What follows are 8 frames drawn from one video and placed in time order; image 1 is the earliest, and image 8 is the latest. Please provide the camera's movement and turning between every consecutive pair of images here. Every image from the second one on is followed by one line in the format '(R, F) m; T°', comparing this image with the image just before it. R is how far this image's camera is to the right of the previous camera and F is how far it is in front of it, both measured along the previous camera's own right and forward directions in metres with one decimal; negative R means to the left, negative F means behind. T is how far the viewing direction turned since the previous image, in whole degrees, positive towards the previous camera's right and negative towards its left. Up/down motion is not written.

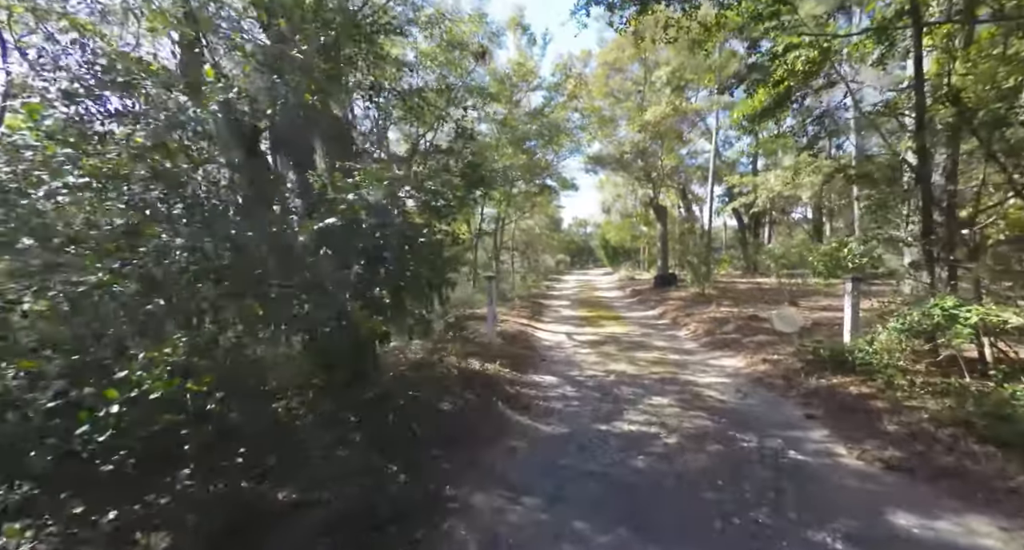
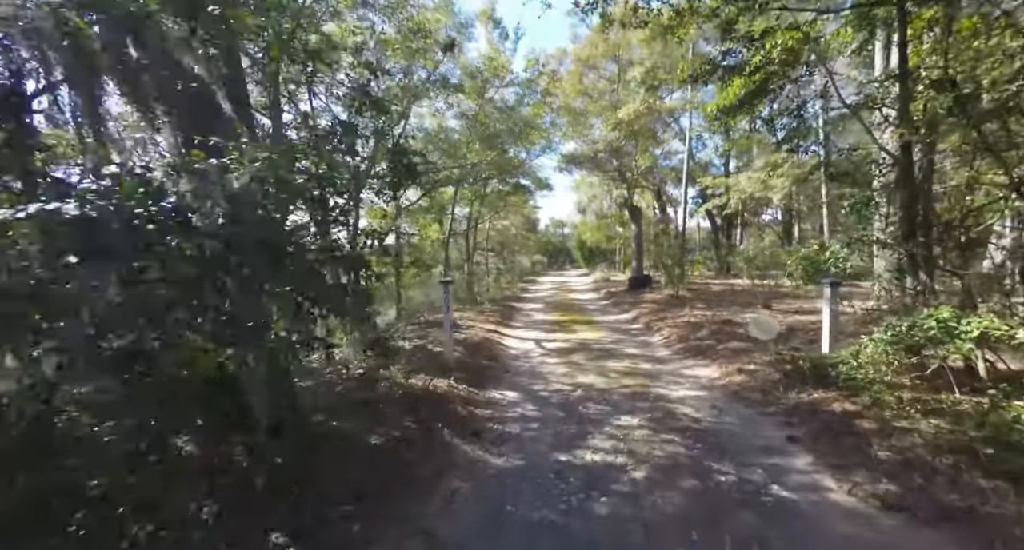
(+0.3, +0.5) m; +3°
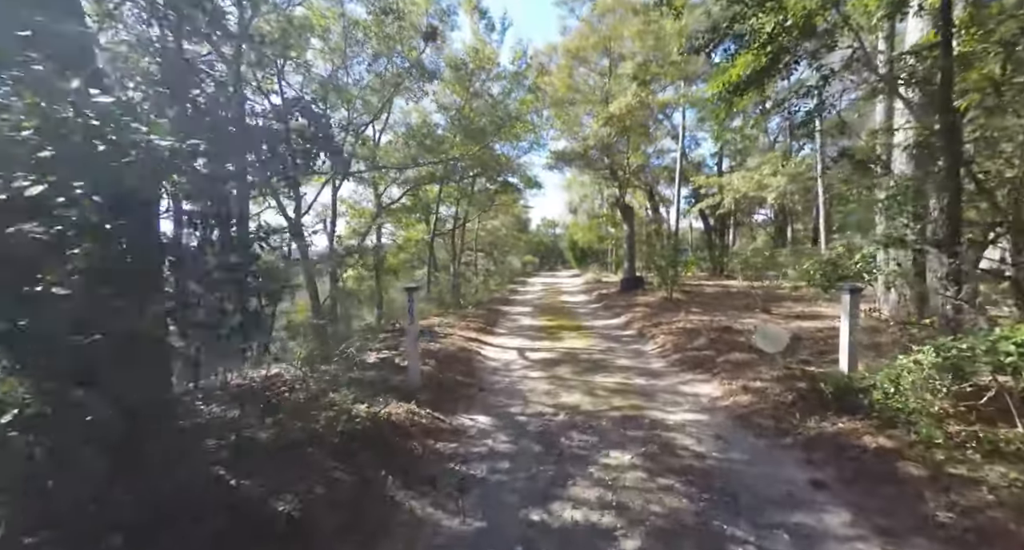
(+0.2, +0.8) m; +1°
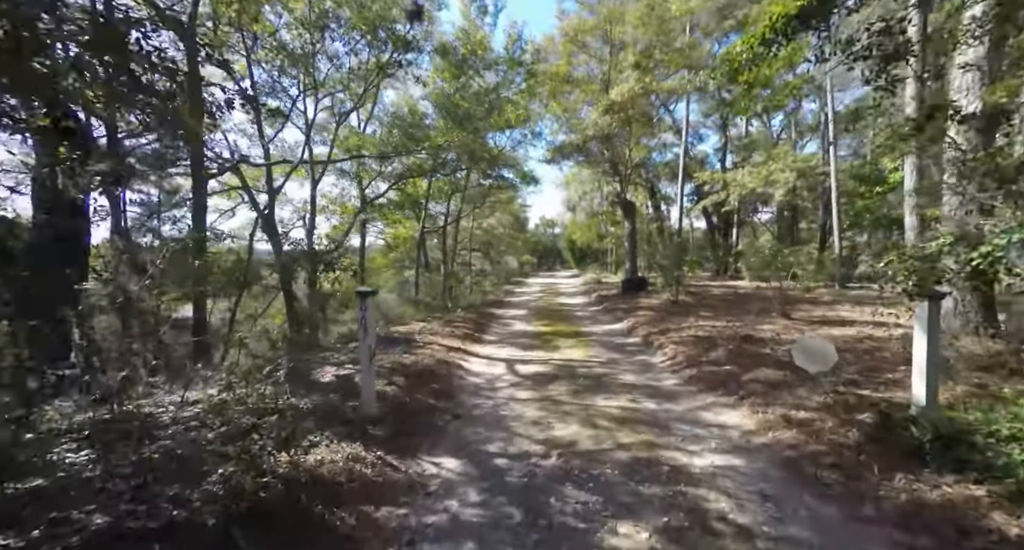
(+0.2, +1.1) m; 0°
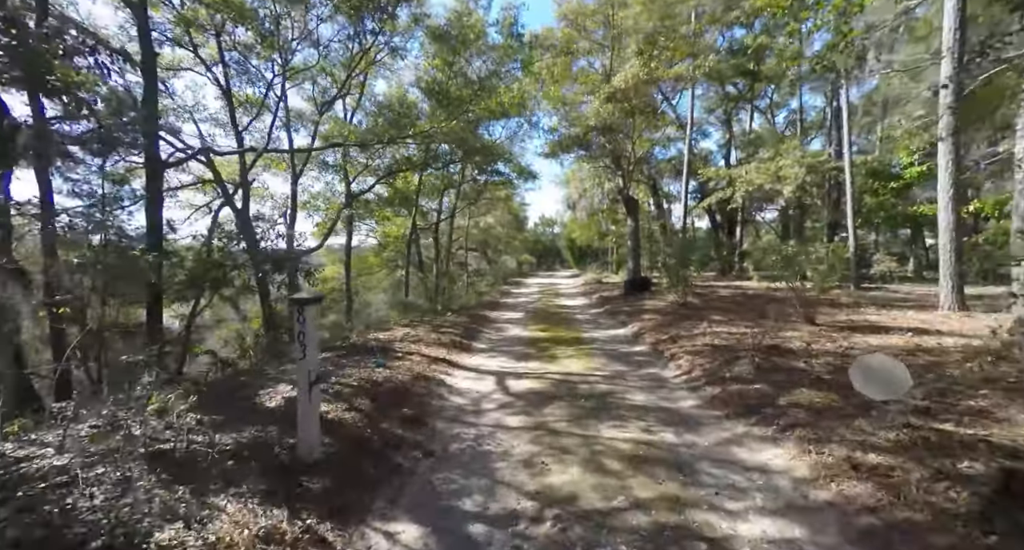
(+0.1, +1.0) m; 0°
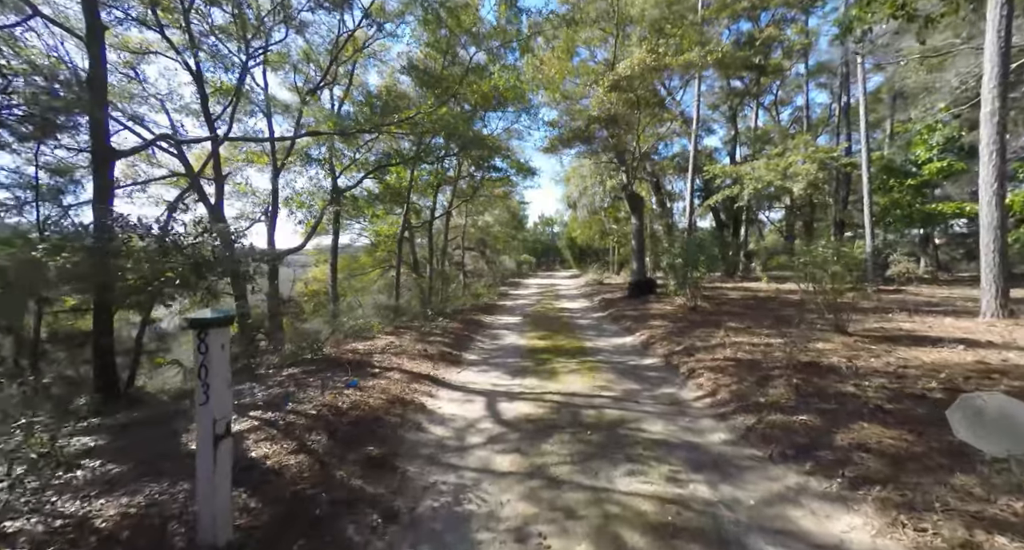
(+0.1, +0.9) m; 0°
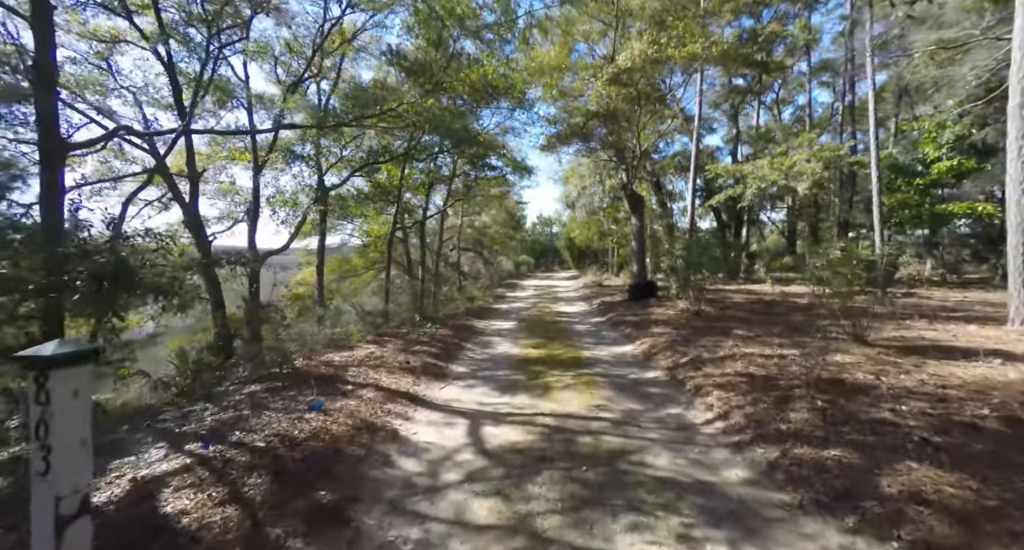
(+0.1, +0.6) m; 0°
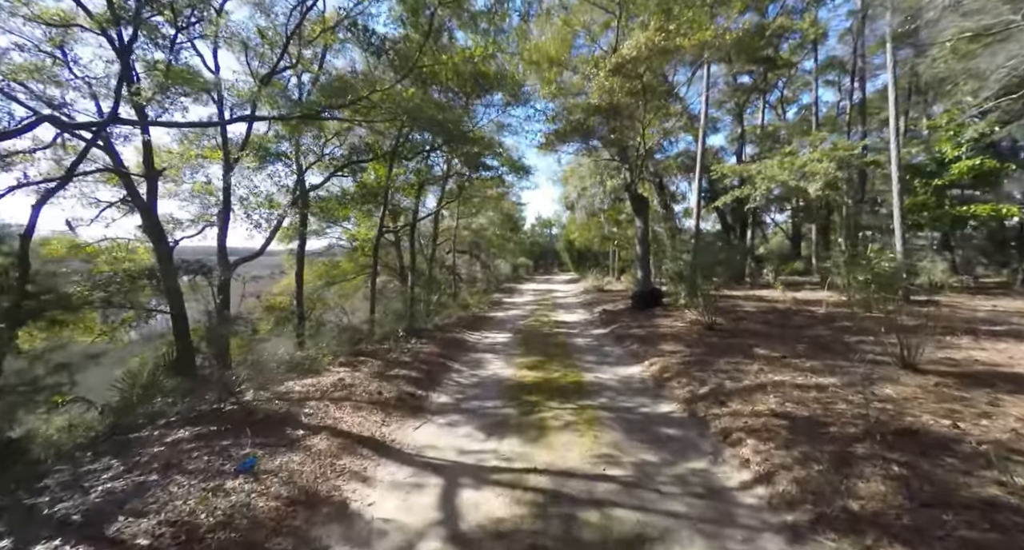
(+0.1, +1.0) m; 0°
